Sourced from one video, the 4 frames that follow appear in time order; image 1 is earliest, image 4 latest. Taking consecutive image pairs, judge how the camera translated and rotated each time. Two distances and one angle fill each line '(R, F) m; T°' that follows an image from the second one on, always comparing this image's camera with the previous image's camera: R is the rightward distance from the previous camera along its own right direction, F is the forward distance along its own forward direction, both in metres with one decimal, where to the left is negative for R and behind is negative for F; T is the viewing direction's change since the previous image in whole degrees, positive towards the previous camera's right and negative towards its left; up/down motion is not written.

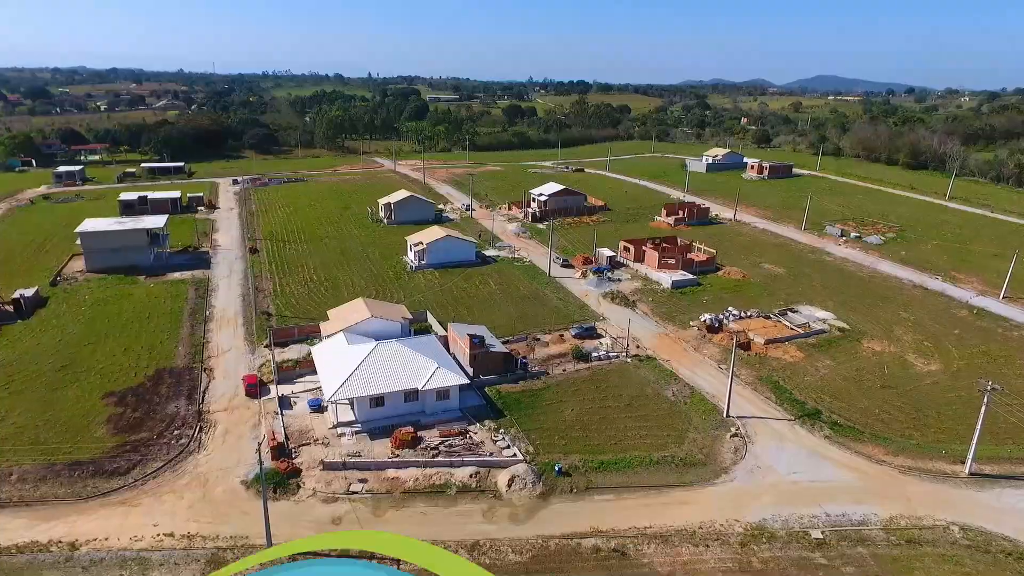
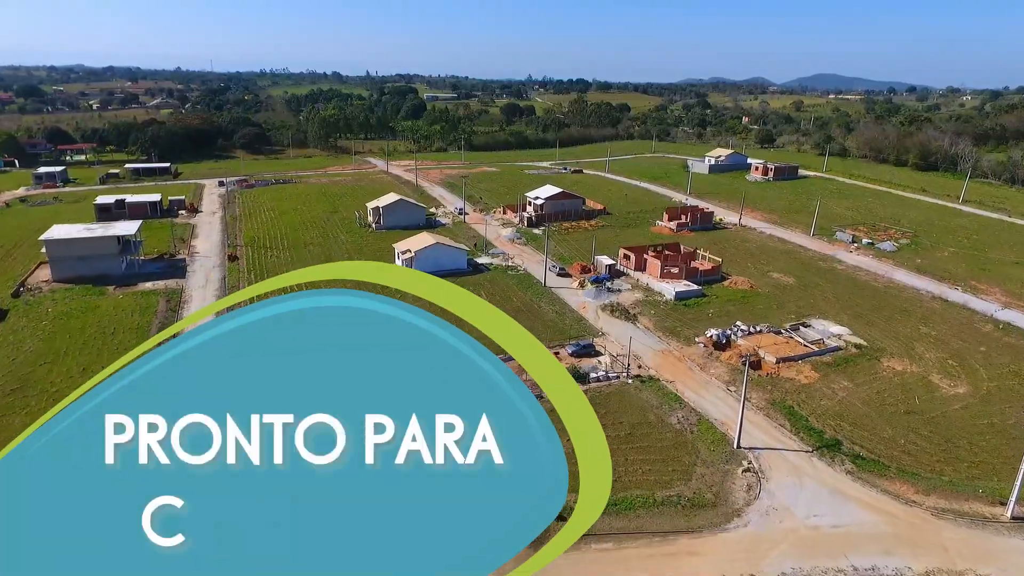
(+0.2, +1.5) m; 0°
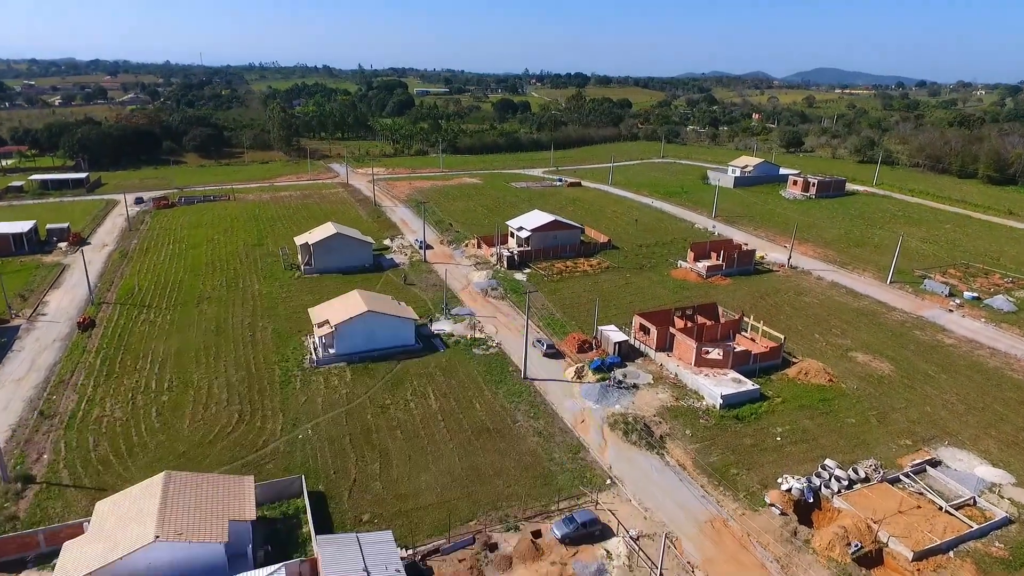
(+0.9, +8.1) m; 0°
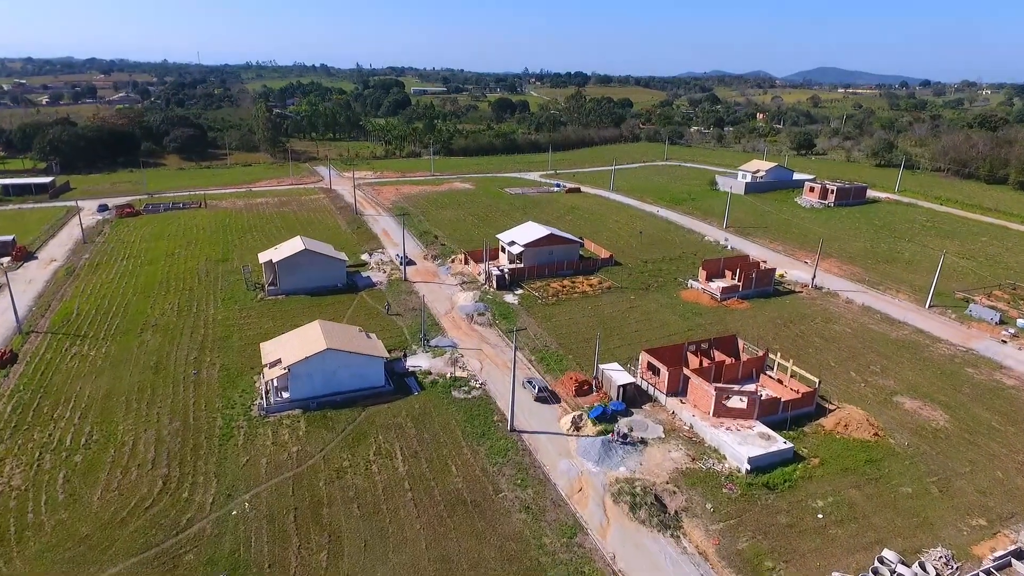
(+0.3, +2.7) m; 0°
